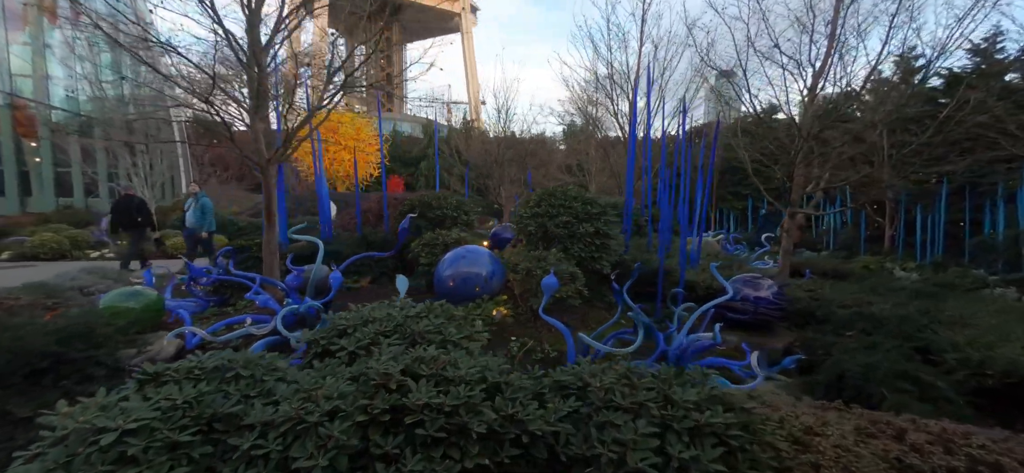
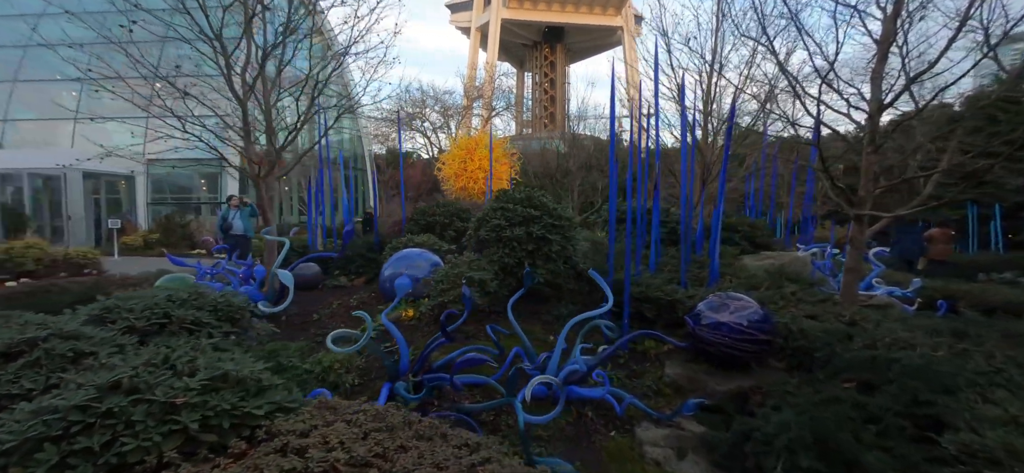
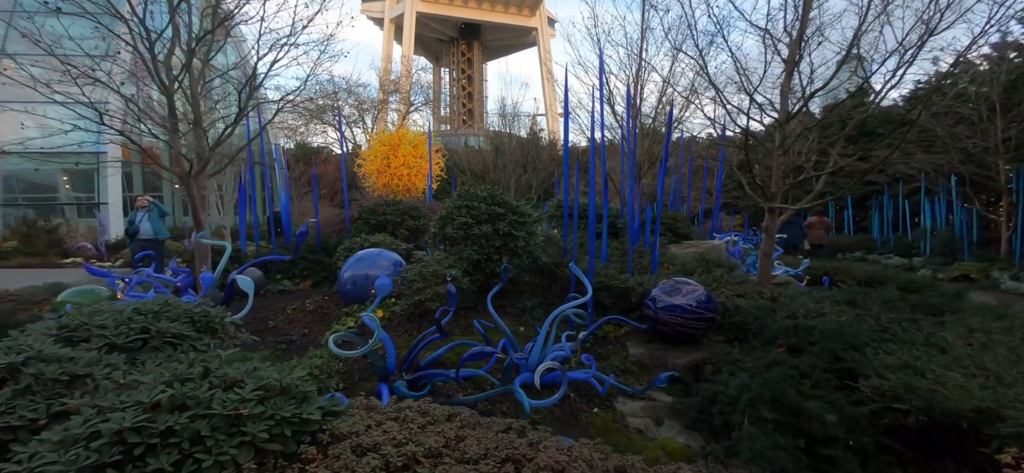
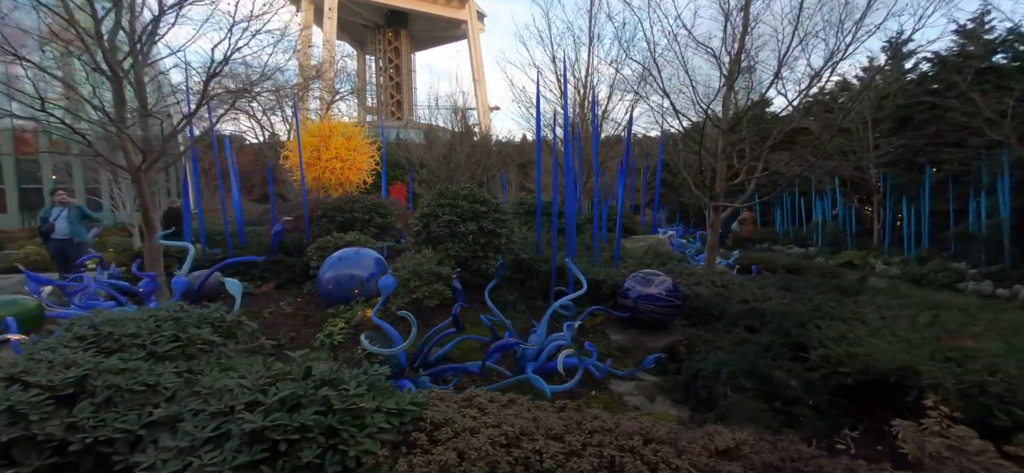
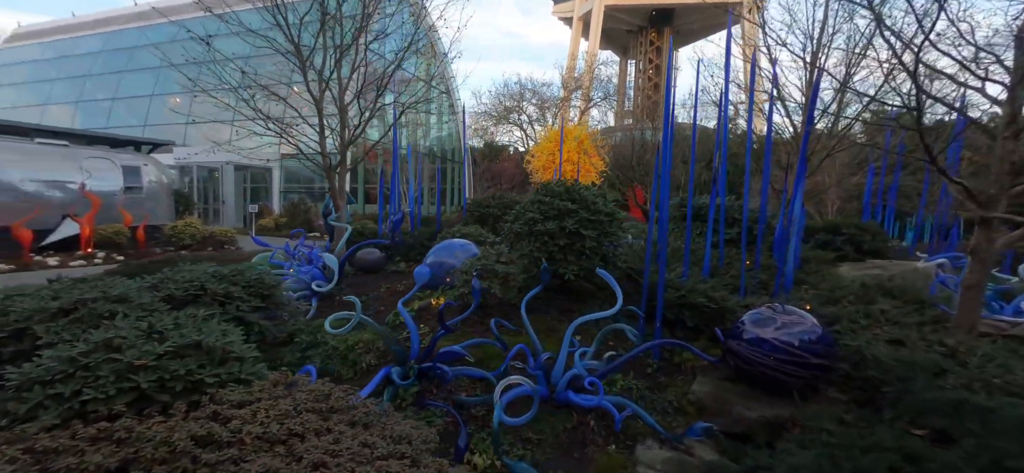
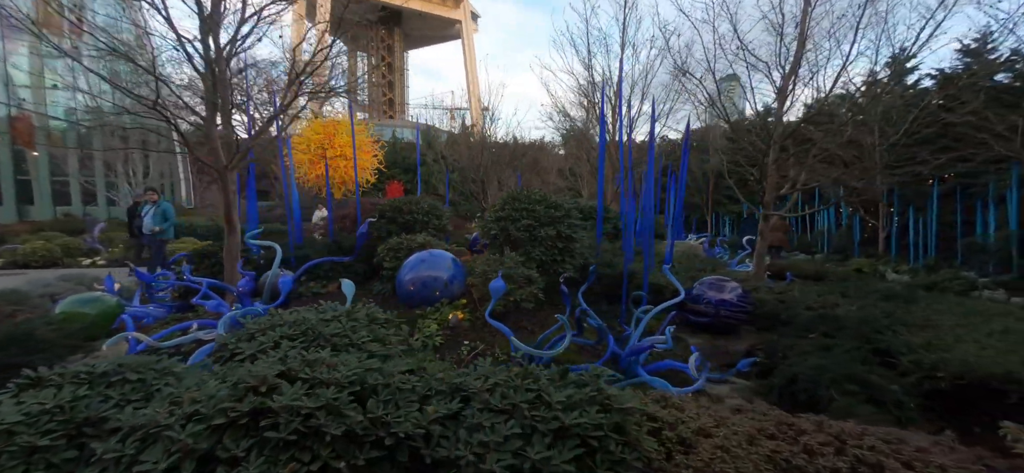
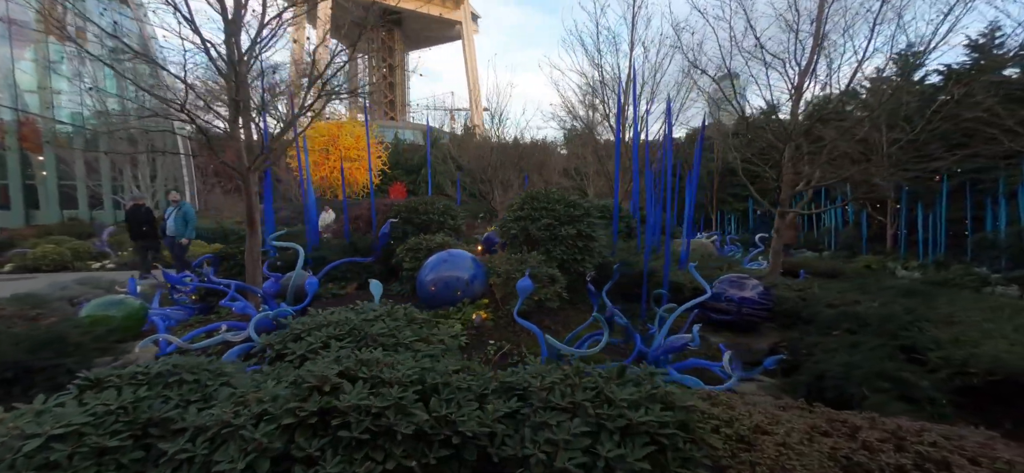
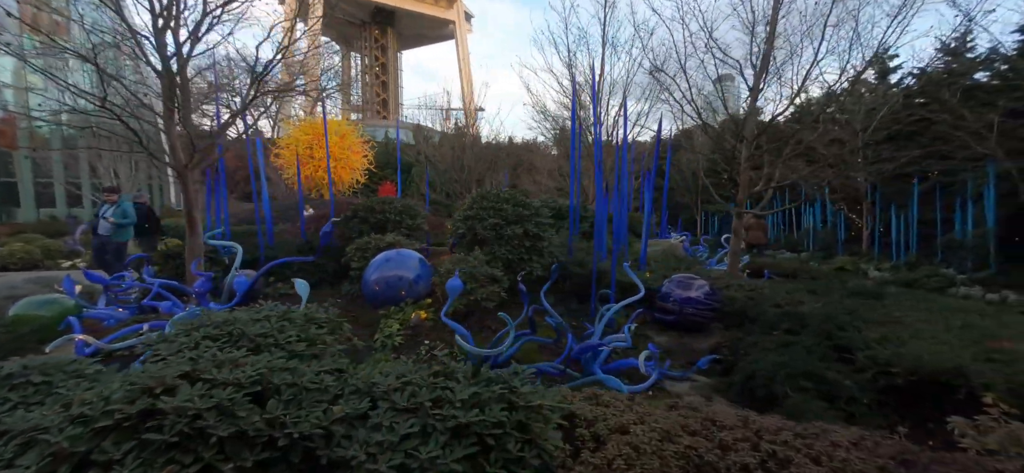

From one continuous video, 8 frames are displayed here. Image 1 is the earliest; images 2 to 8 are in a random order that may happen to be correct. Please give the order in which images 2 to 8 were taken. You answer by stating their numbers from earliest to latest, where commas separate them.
7, 6, 8, 4, 3, 2, 5
